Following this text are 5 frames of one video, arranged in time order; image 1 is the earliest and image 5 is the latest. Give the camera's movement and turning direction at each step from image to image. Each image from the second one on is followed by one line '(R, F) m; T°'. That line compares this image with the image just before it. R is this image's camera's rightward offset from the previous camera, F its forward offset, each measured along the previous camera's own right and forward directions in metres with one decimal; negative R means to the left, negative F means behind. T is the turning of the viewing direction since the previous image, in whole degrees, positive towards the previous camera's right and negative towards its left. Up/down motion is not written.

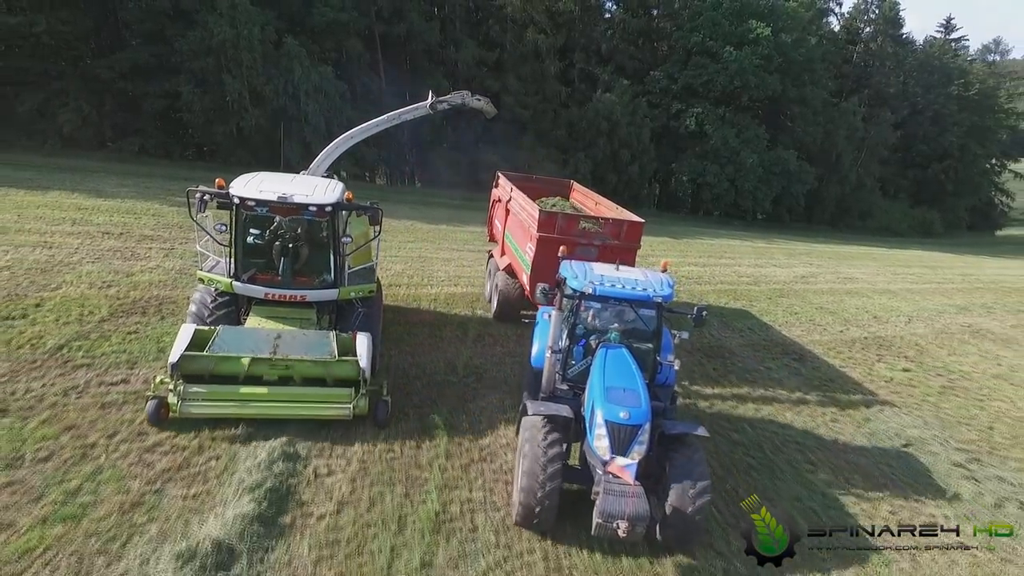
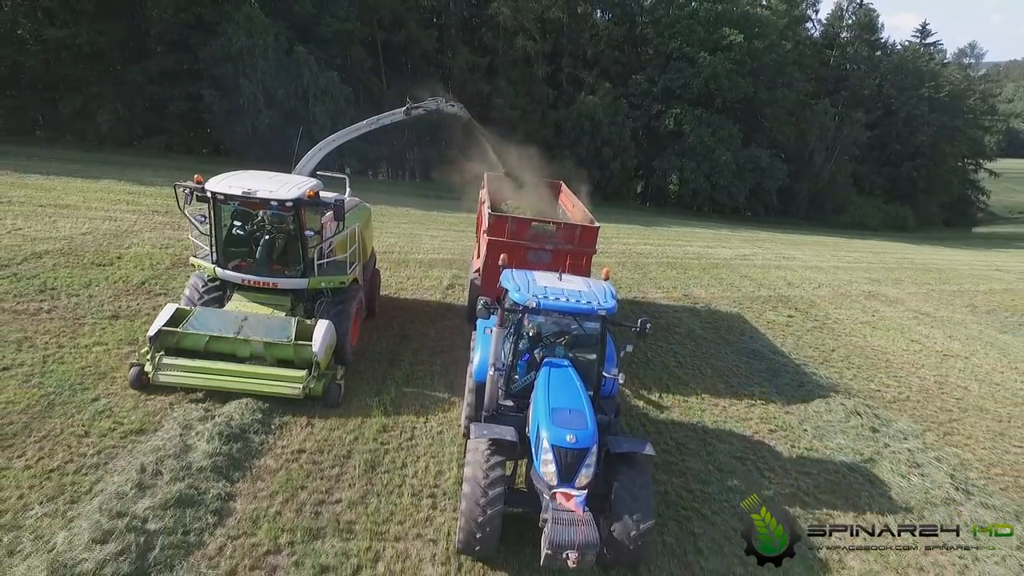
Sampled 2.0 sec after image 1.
(+0.7, -2.4) m; 0°
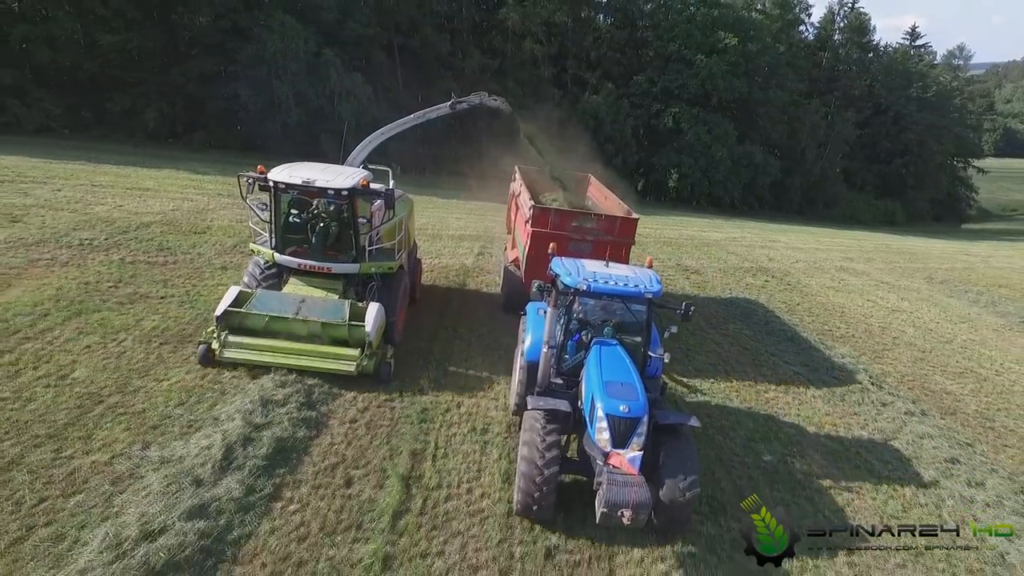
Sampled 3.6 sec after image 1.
(-0.4, -2.0) m; 0°
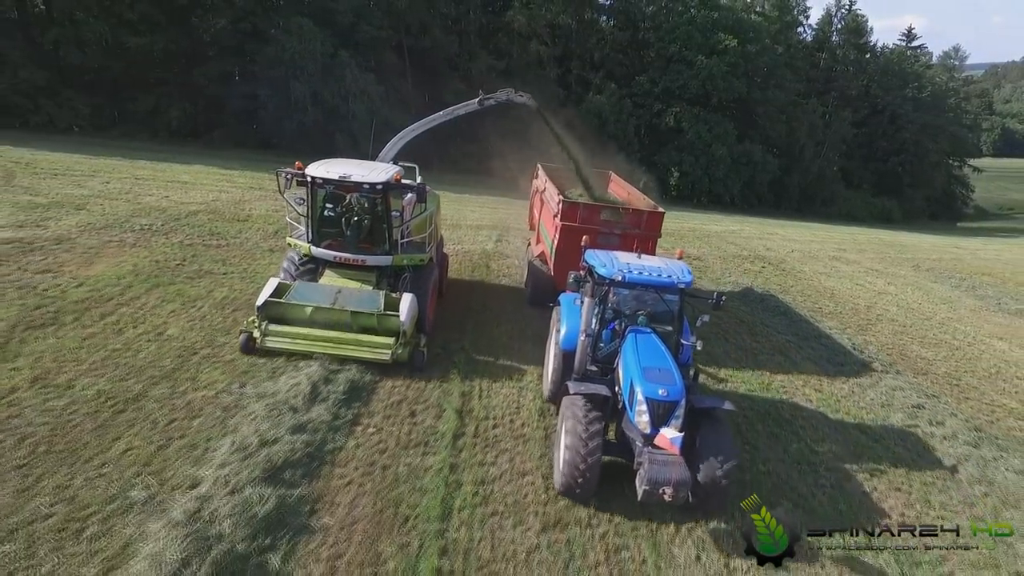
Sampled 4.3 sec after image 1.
(-0.4, -1.0) m; 0°
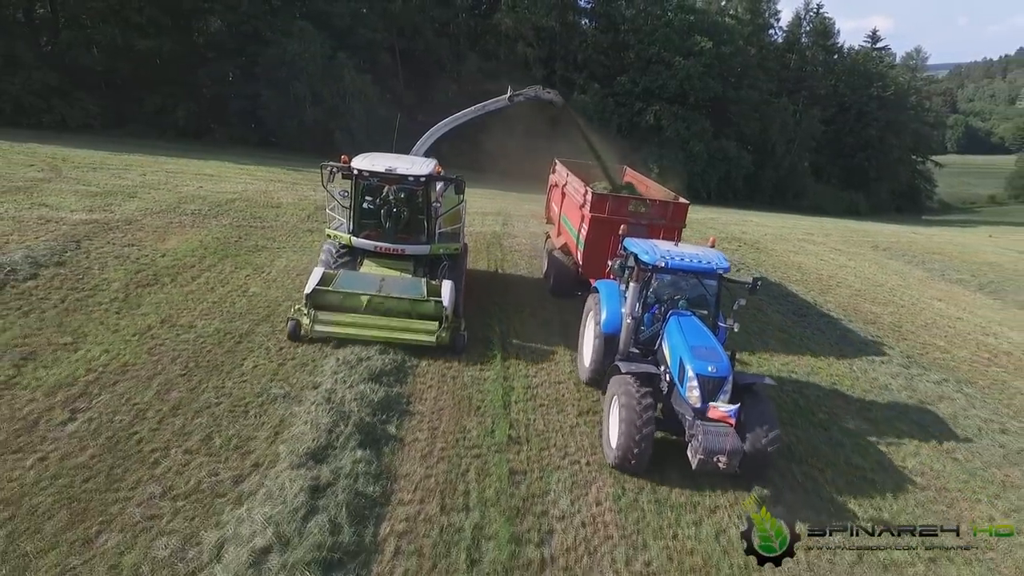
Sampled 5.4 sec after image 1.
(-0.6, -1.5) m; +2°
